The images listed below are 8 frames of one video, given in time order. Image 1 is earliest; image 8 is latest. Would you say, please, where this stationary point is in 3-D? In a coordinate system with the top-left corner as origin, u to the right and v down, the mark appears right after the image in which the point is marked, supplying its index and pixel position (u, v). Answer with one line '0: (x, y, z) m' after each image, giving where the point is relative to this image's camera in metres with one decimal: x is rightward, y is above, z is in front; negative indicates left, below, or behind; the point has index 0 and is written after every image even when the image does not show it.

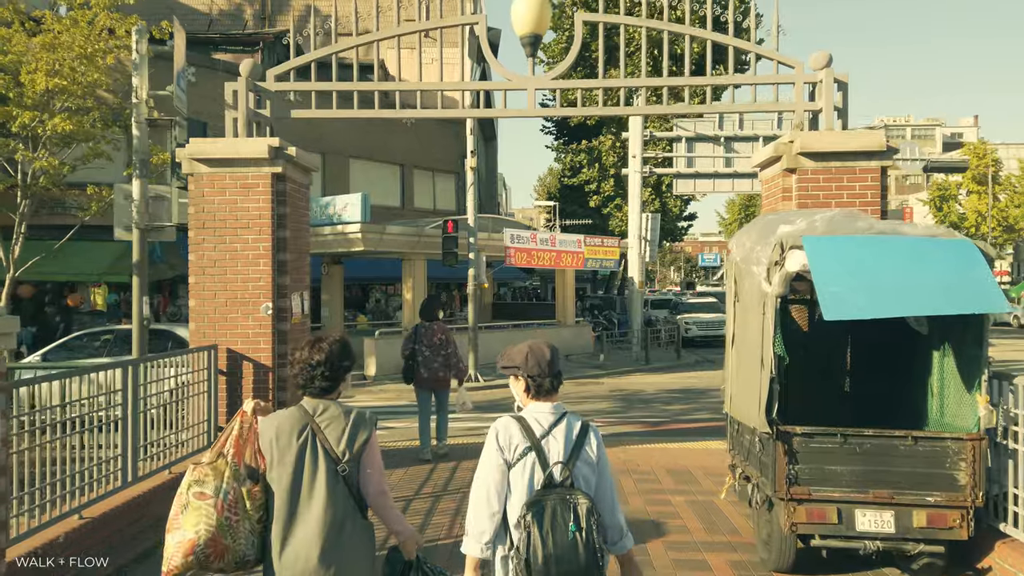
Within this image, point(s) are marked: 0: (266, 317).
0: (-2.5, -0.3, +7.6) m
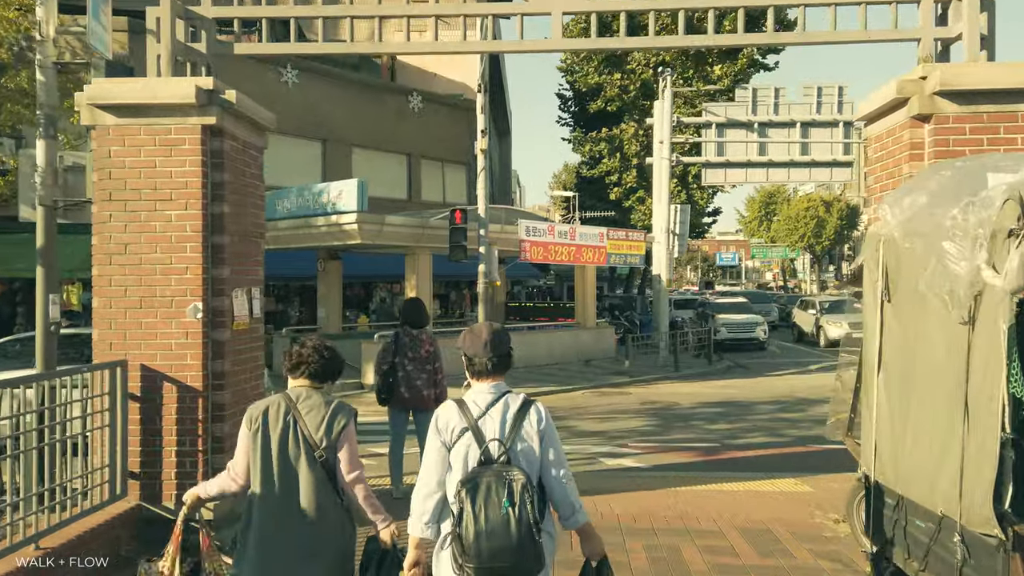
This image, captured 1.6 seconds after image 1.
0: (-2.3, -0.3, +5.6) m
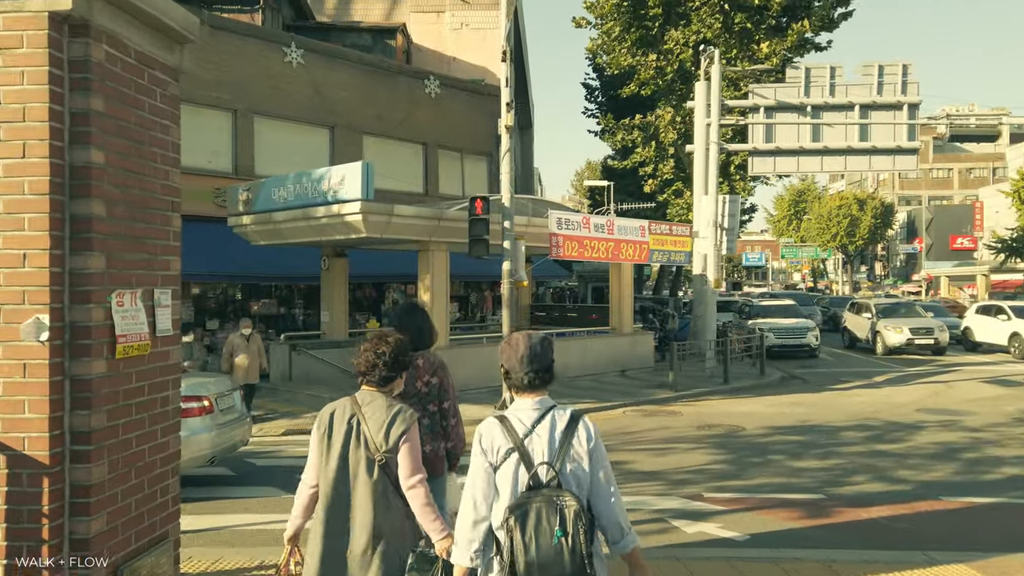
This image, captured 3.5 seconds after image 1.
0: (-2.1, -0.3, +3.3) m
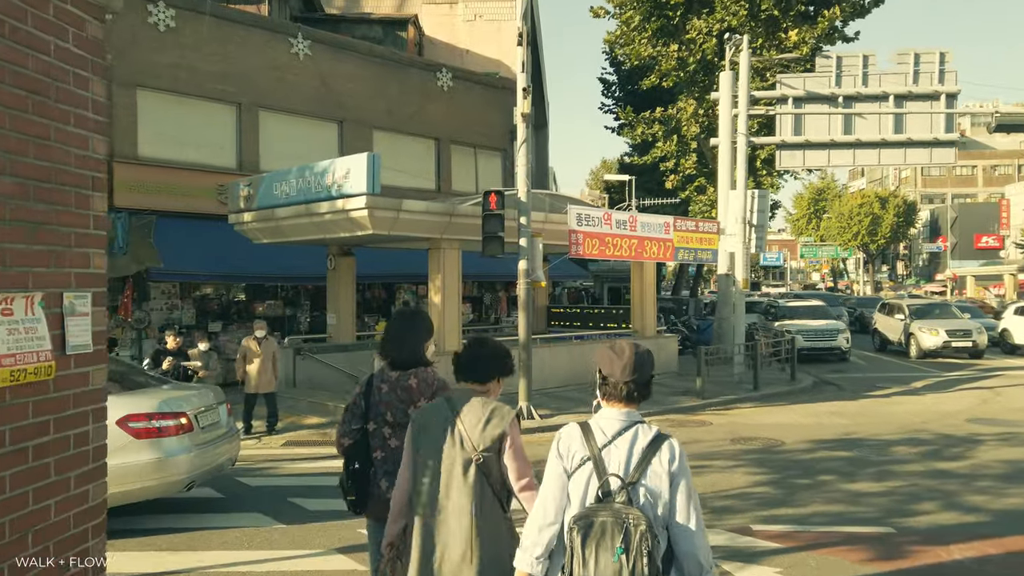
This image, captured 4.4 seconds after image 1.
0: (-2.0, -0.3, +2.3) m
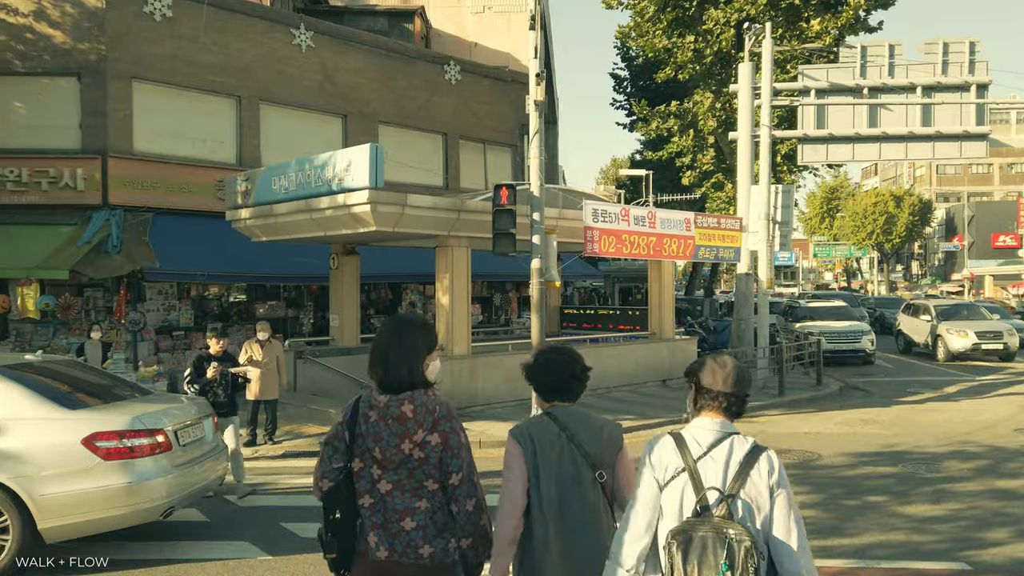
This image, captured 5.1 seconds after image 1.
0: (-1.9, -0.3, +1.5) m
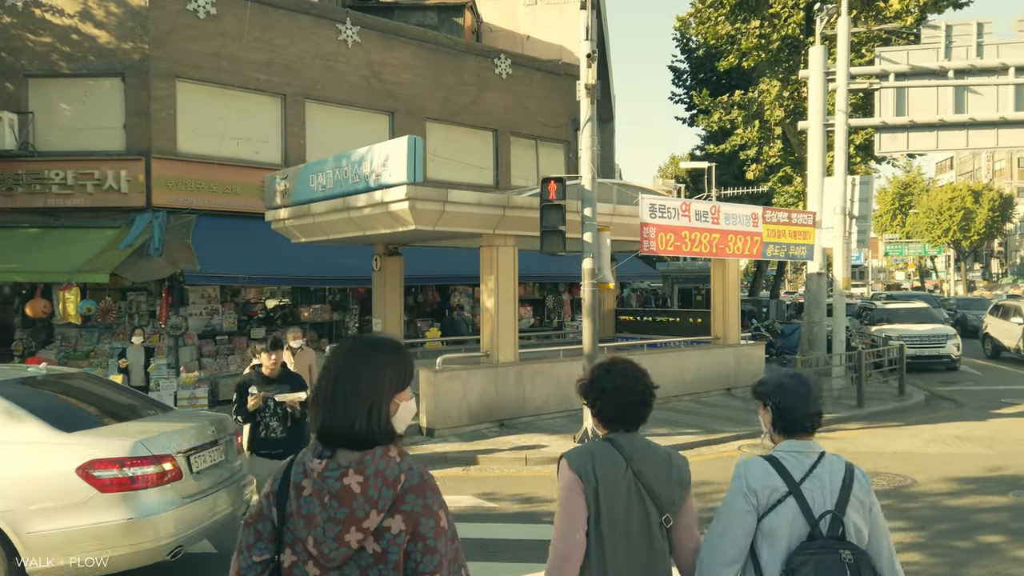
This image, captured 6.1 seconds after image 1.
0: (-2.0, -0.3, +0.7) m
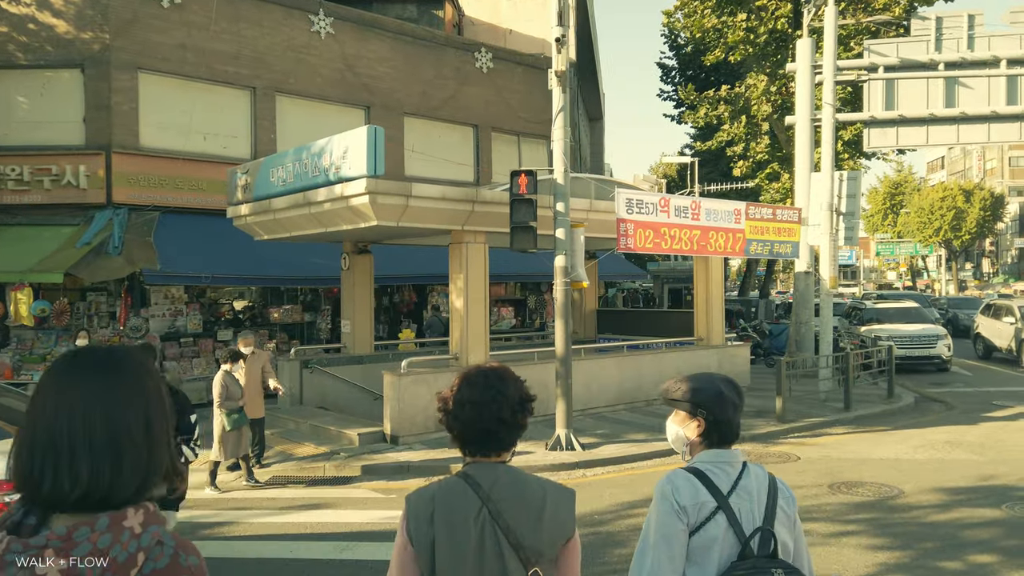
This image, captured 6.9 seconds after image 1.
0: (-2.3, -0.3, +0.1) m
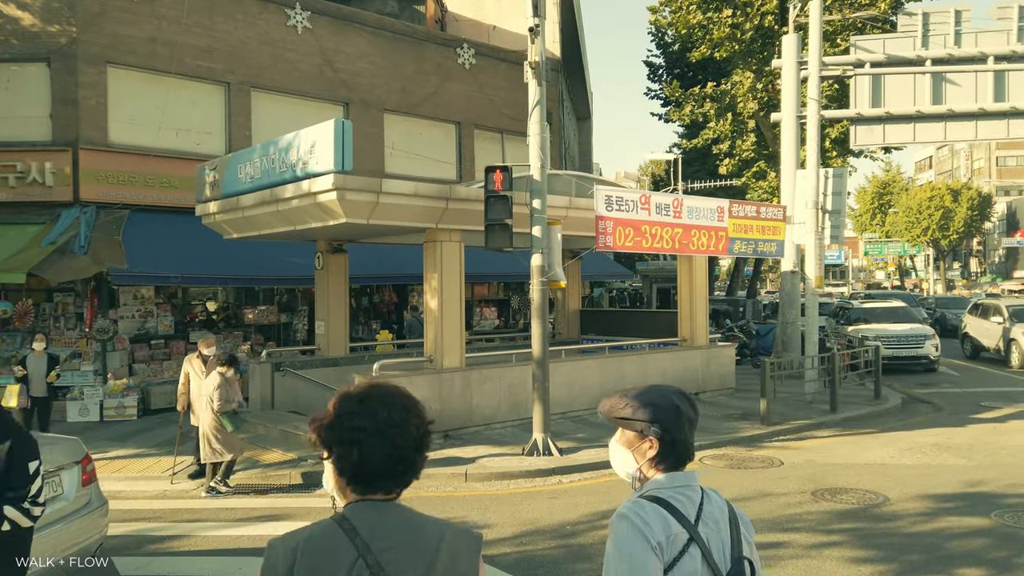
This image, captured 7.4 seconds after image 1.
0: (-2.6, -0.3, -0.3) m
